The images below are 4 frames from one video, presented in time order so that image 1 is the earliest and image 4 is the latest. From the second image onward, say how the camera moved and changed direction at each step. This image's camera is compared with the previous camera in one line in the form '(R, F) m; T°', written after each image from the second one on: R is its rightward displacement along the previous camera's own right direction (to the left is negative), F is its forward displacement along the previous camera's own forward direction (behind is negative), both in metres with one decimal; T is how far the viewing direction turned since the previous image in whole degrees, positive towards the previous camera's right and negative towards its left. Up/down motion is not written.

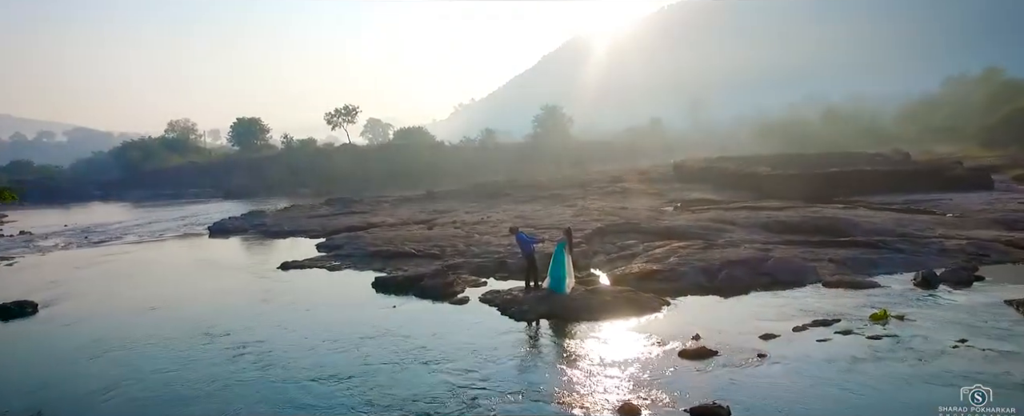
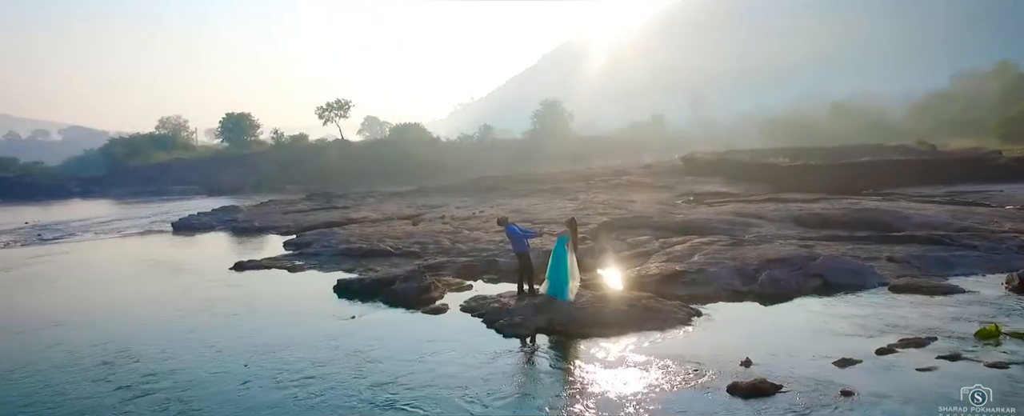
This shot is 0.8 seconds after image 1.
(+0.2, +2.9) m; 0°
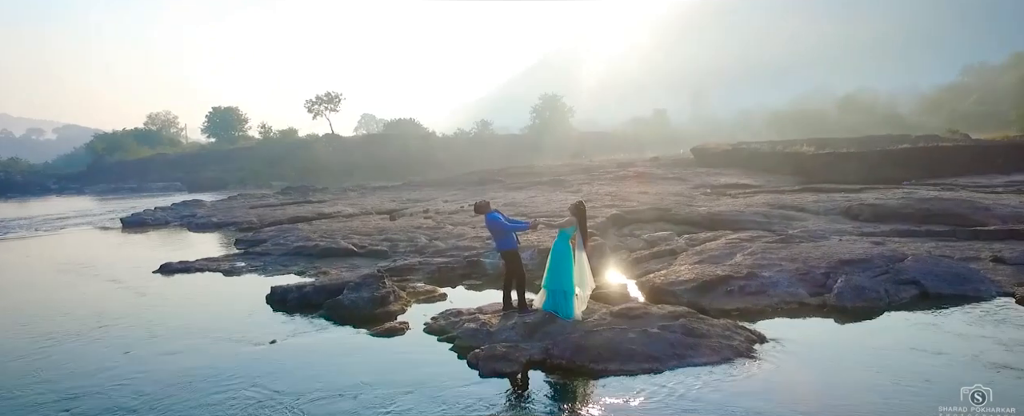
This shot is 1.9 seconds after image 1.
(+0.2, +3.3) m; 0°
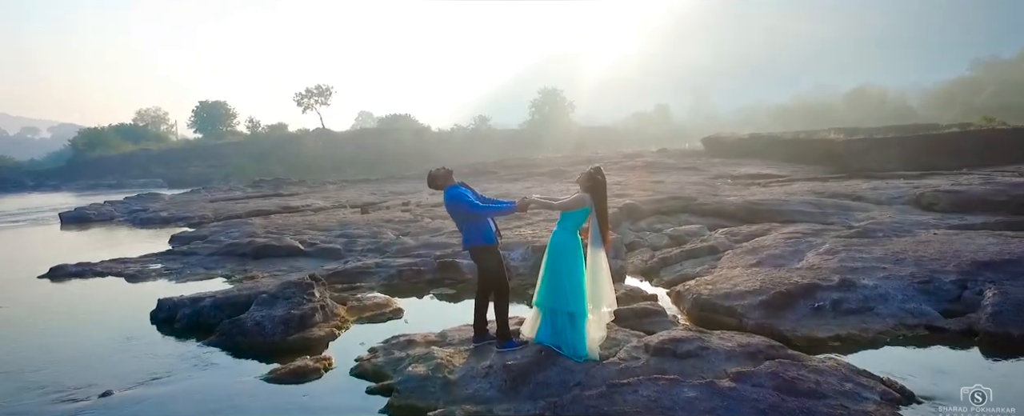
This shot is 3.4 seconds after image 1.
(+0.2, +3.1) m; 0°
